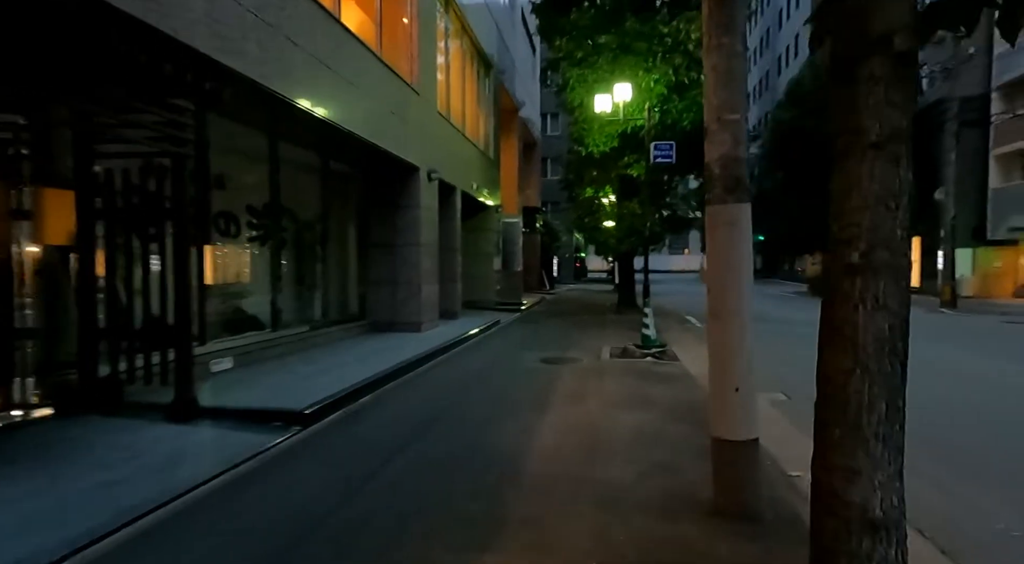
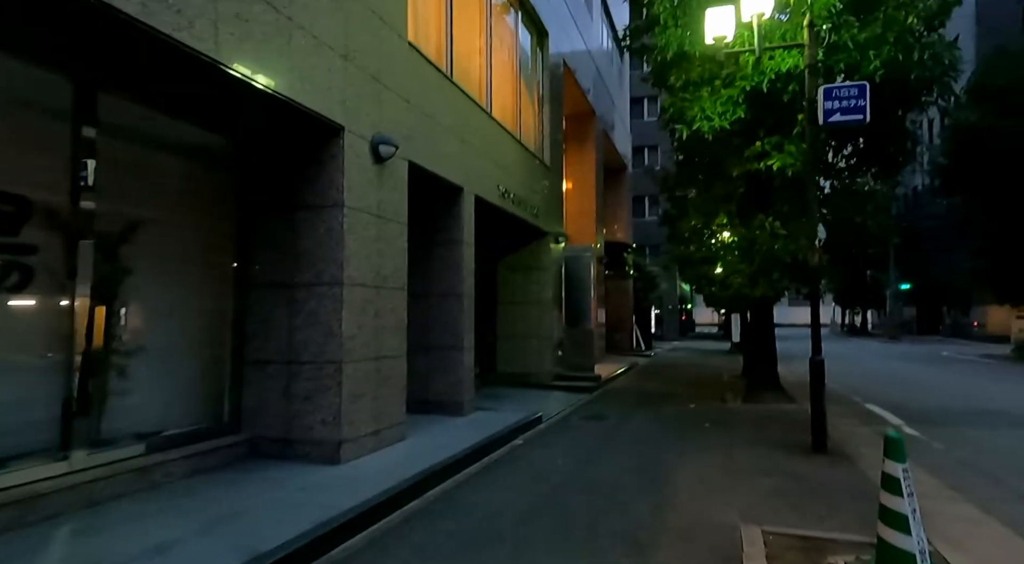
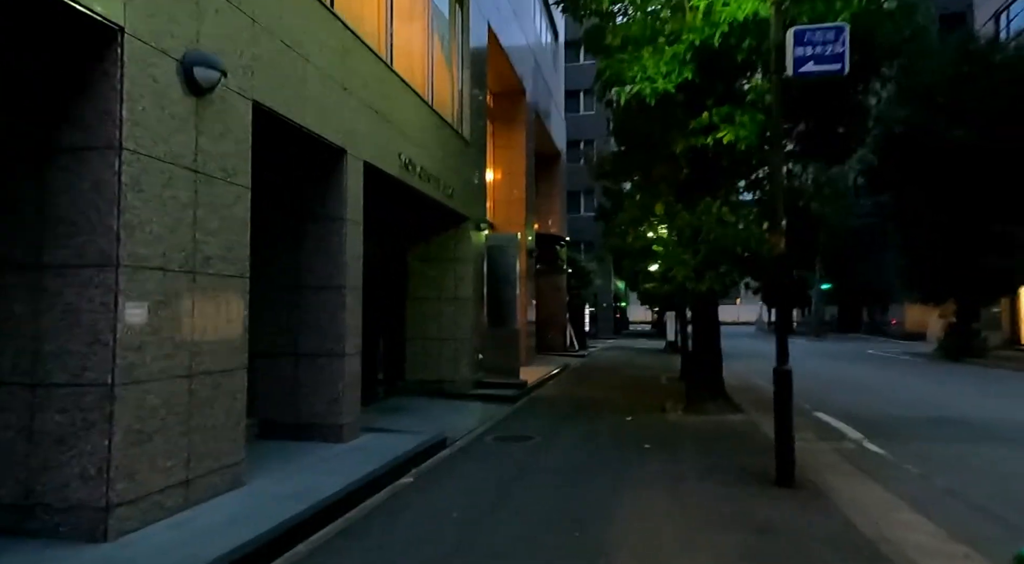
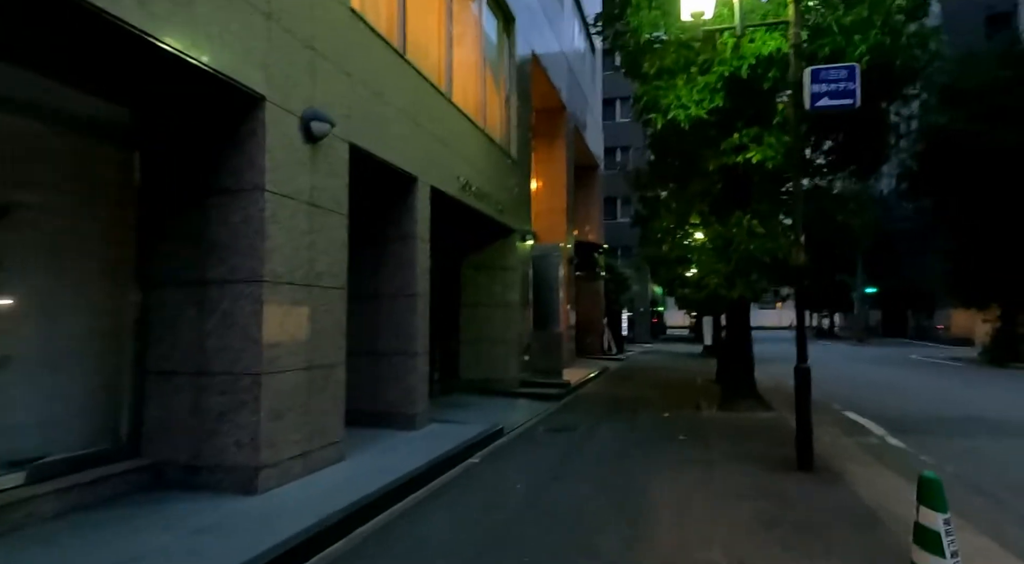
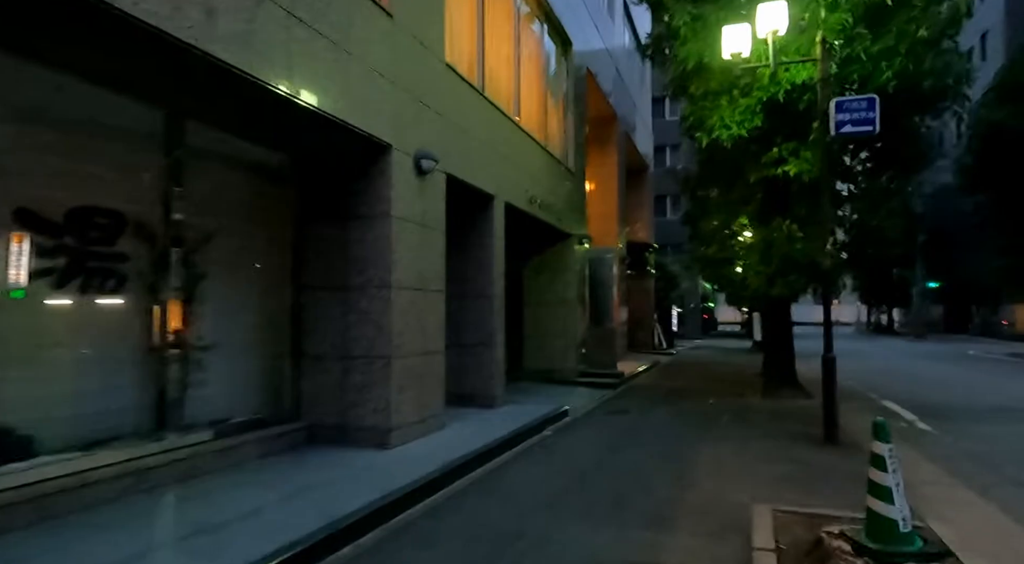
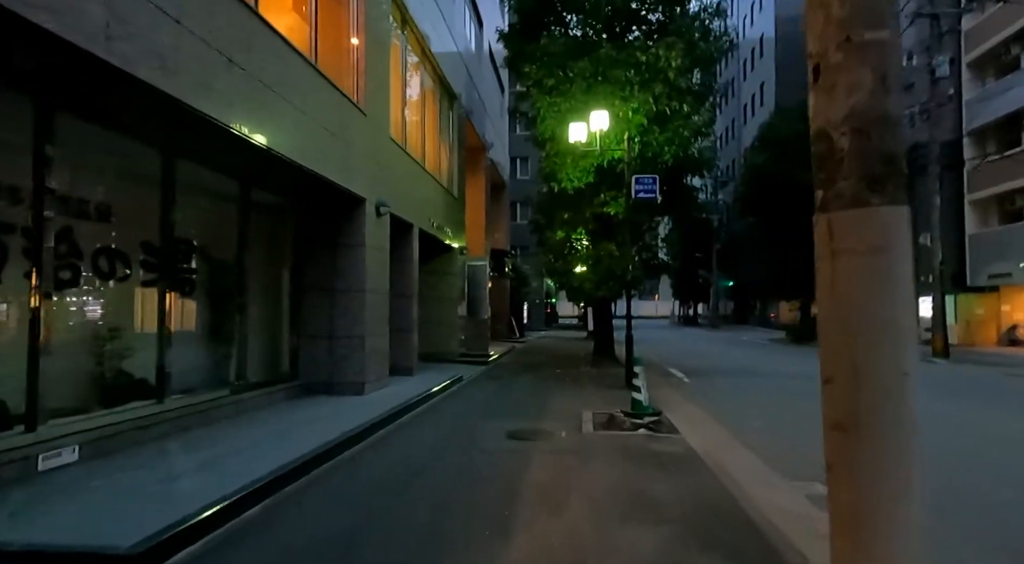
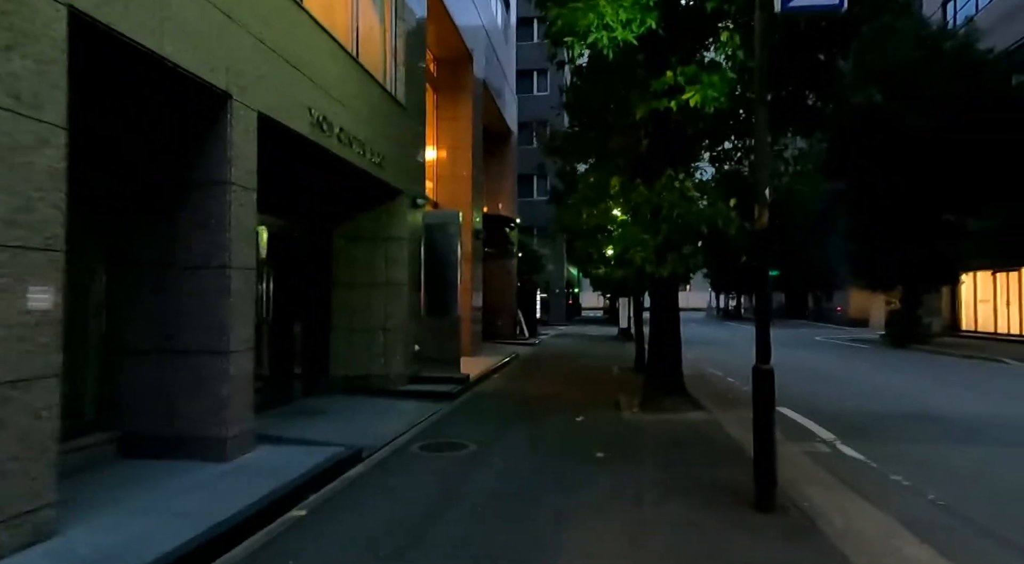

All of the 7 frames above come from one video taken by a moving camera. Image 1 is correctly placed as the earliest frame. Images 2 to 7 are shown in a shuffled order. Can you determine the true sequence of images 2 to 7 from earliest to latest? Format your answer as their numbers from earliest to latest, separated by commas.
6, 5, 2, 4, 3, 7
